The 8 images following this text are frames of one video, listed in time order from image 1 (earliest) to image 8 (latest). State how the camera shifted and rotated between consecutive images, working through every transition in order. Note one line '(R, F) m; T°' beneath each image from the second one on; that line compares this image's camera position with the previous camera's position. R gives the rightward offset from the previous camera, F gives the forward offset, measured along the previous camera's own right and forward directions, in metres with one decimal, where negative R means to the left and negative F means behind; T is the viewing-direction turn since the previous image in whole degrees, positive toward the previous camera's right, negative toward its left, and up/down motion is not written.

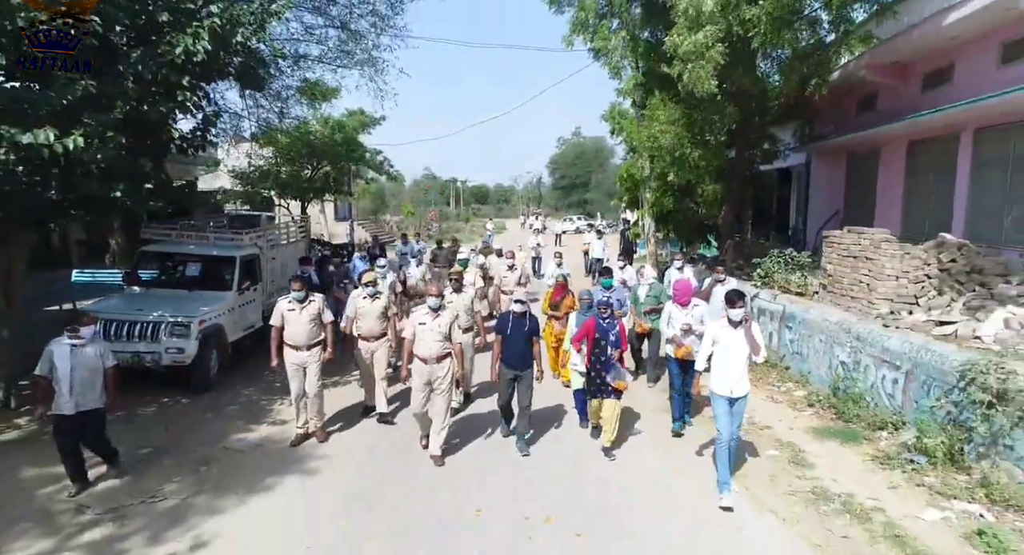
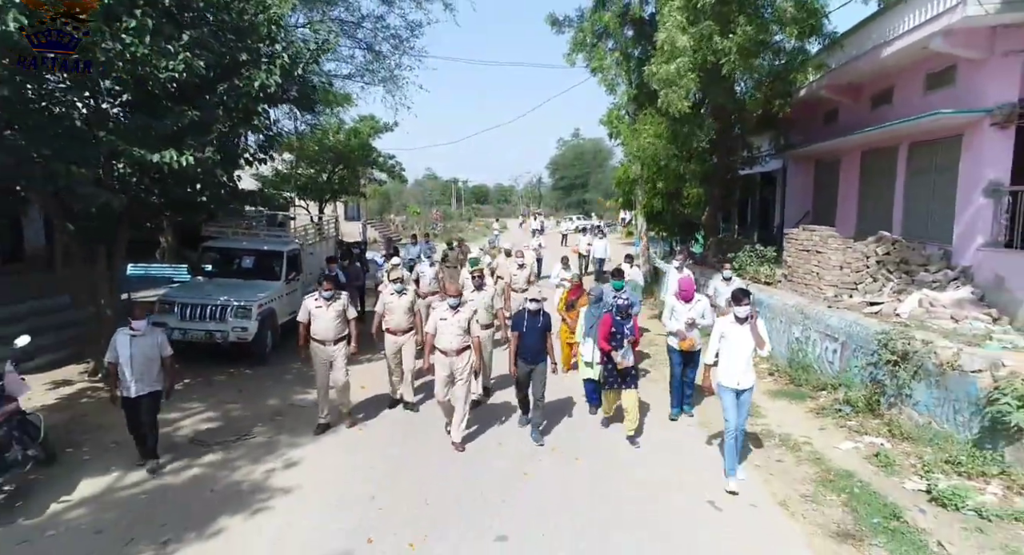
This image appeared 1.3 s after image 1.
(-0.1, -1.4) m; 0°
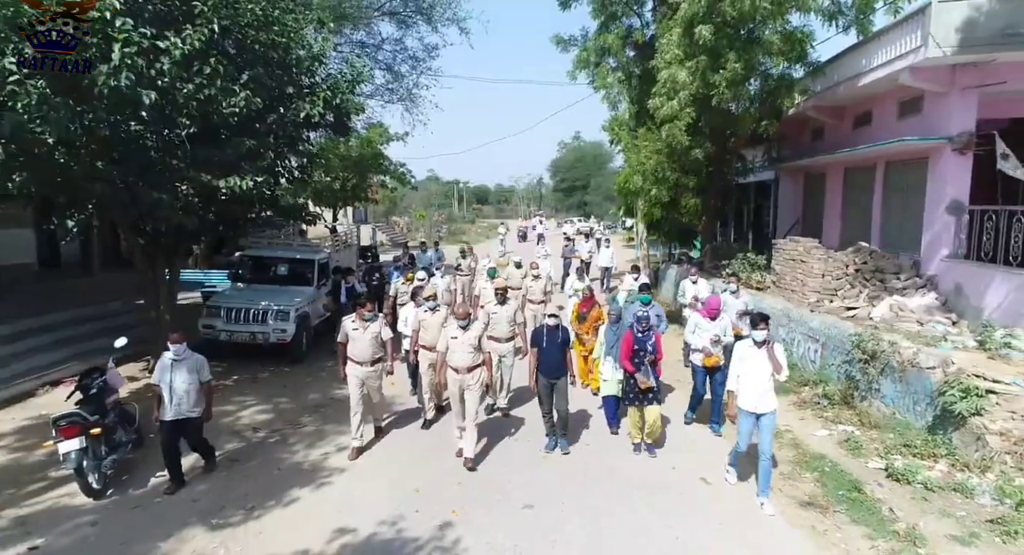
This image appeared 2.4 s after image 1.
(-0.2, -0.9) m; 0°
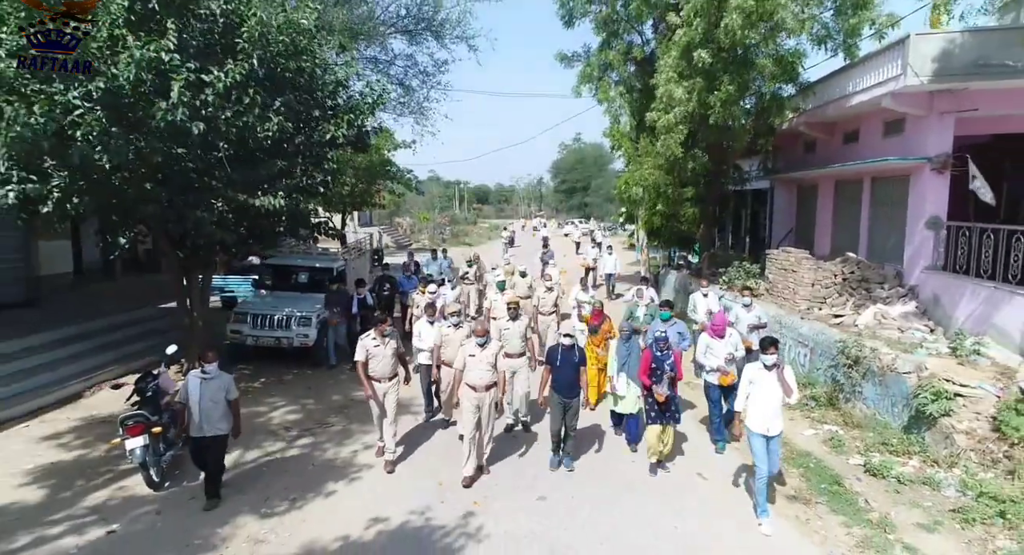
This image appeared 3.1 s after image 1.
(-0.2, -0.6) m; 0°
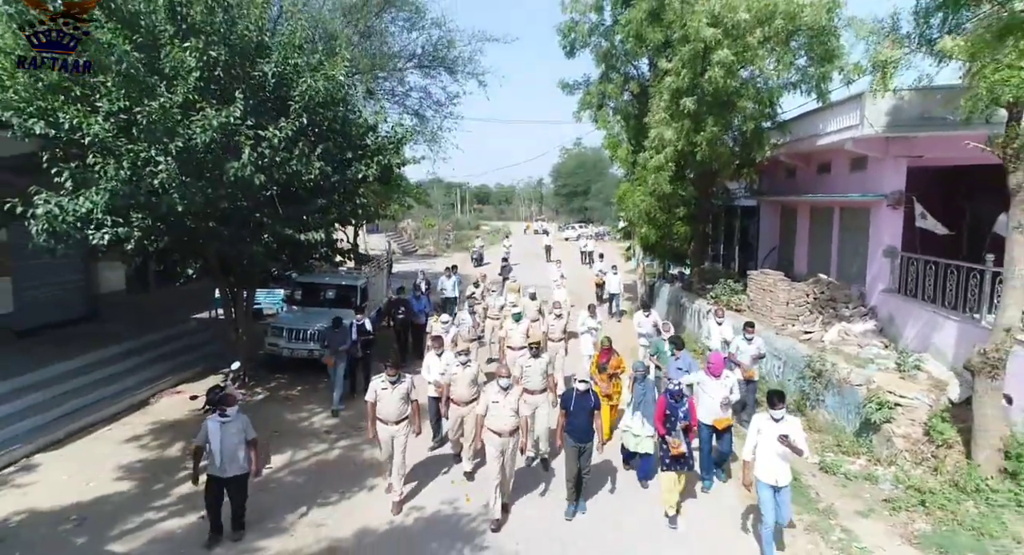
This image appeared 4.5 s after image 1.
(-0.1, -1.2) m; 0°
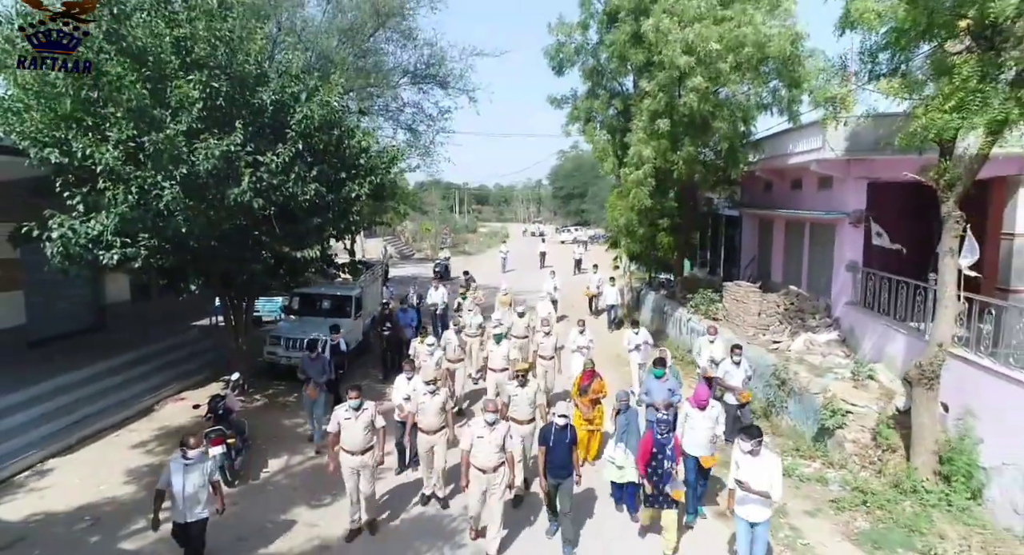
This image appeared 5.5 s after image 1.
(+0.3, -0.6) m; 0°
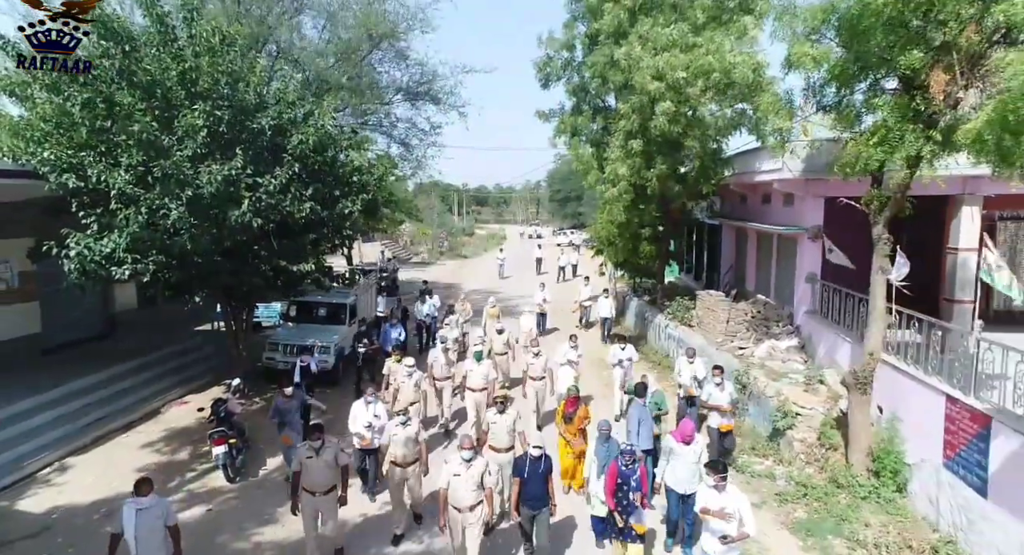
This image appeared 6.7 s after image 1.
(+0.3, -0.8) m; 0°
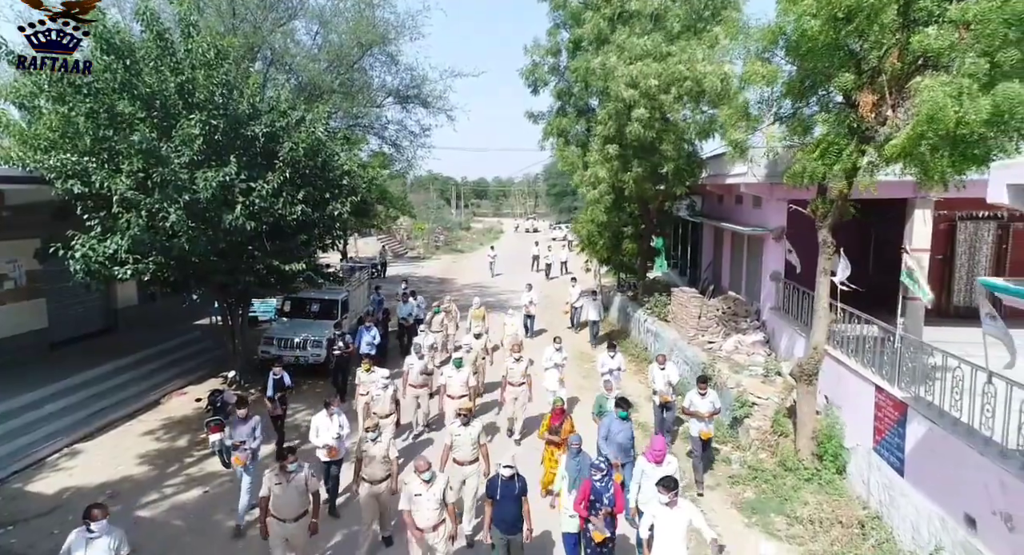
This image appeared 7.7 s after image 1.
(+0.4, -0.7) m; 0°
